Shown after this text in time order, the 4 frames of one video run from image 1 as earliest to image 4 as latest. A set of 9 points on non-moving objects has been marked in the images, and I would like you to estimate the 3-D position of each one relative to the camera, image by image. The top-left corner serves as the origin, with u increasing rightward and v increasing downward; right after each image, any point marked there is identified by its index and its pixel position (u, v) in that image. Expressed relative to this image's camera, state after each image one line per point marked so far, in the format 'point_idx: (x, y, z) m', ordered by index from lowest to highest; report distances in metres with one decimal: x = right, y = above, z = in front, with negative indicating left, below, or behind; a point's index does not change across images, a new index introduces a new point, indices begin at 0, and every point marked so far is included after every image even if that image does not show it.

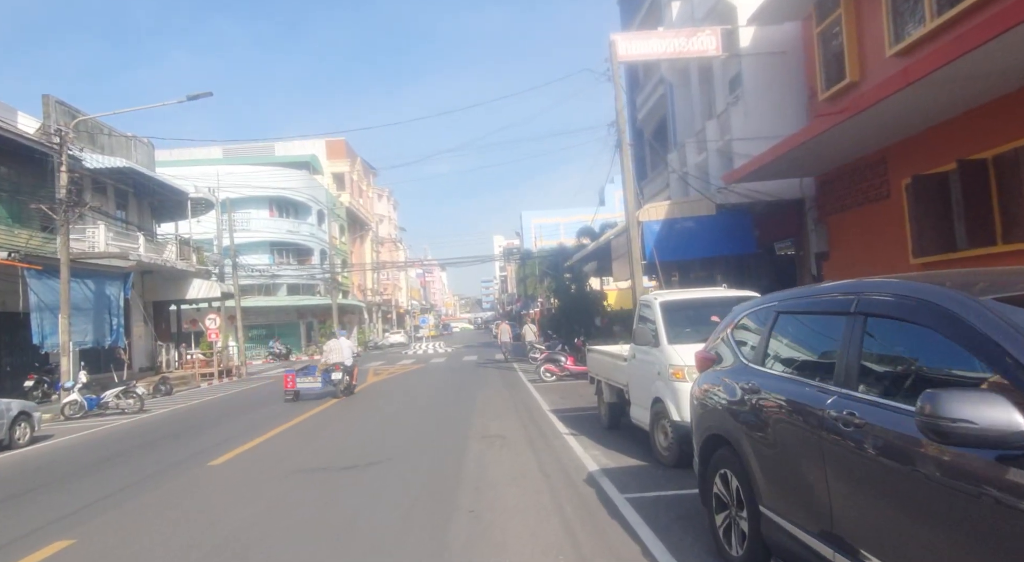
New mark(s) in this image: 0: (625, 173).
0: (+3.0, +2.9, +18.7) m
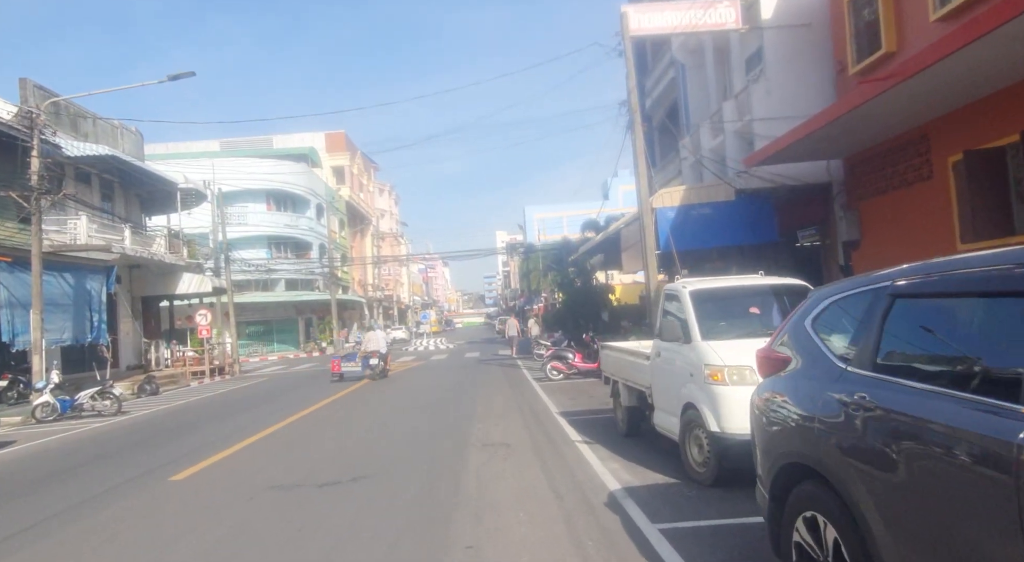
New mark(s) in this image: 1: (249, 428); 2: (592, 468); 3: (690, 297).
0: (+3.1, +3.1, +17.3) m
1: (-5.6, -3.2, +14.6) m
2: (+1.0, -2.2, +8.3) m
3: (+2.1, -0.2, +8.1) m
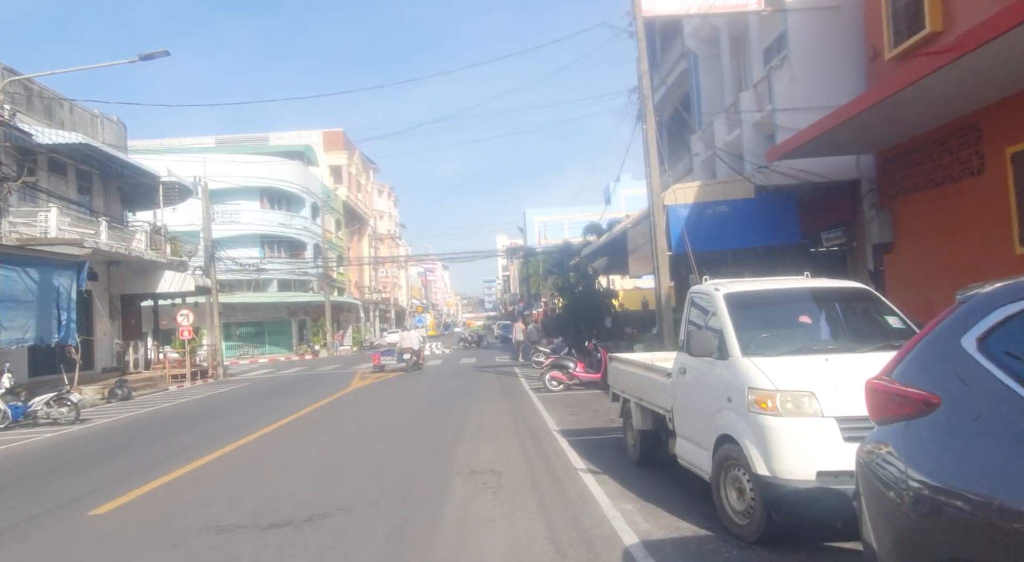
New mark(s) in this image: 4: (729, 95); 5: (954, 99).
0: (+3.1, +3.0, +15.8) m
1: (-5.7, -3.1, +13.1) m
2: (+0.9, -2.2, +6.8) m
3: (+2.0, -0.2, +6.6) m
4: (+6.1, +5.3, +19.6) m
5: (+7.4, +3.1, +11.6) m
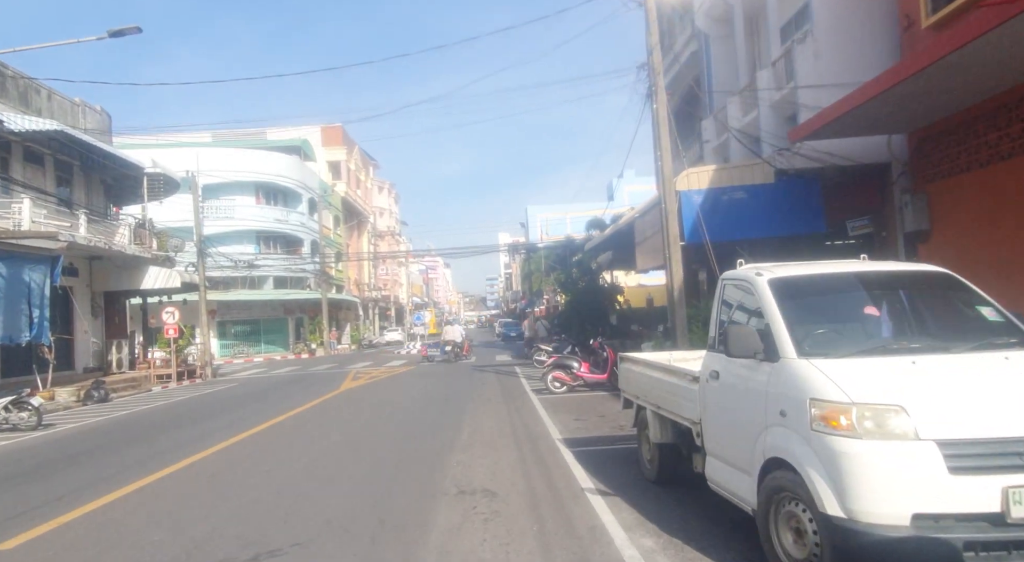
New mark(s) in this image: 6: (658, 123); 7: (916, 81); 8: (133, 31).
0: (+3.1, +3.2, +14.5) m
1: (-5.7, -3.0, +11.8) m
2: (+0.8, -2.1, +5.5) m
3: (+2.0, -0.1, +5.3) m
4: (+6.1, +5.4, +18.3) m
5: (+7.4, +3.2, +10.3) m
6: (+3.0, +3.3, +14.5) m
7: (+6.5, +3.2, +11.0) m
8: (-8.9, +5.8, +16.3) m
